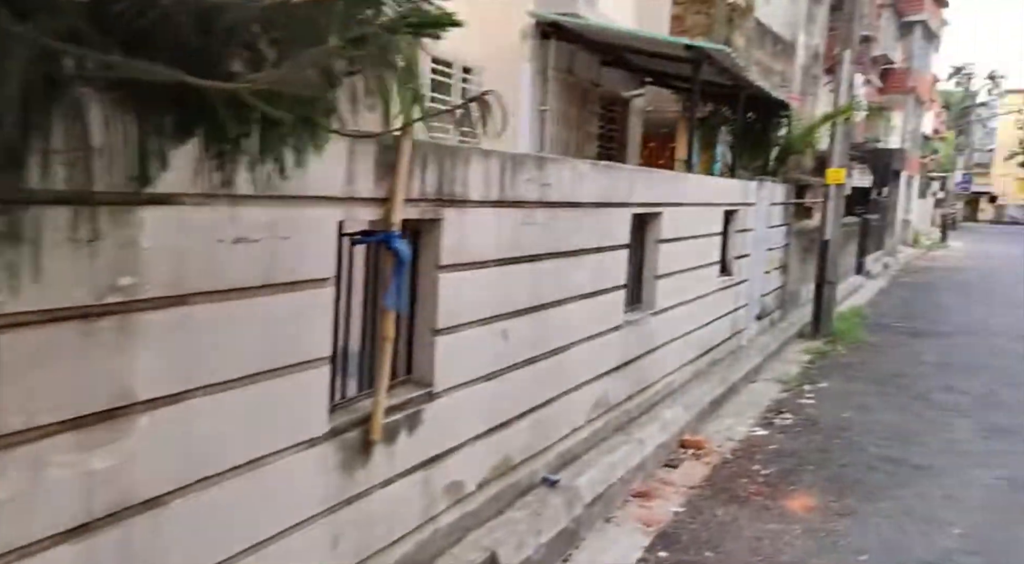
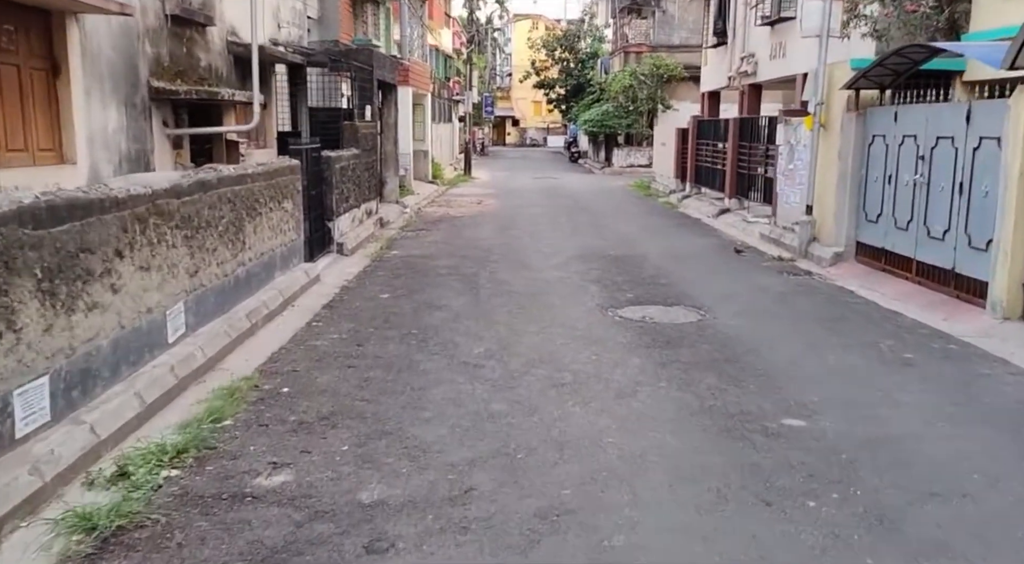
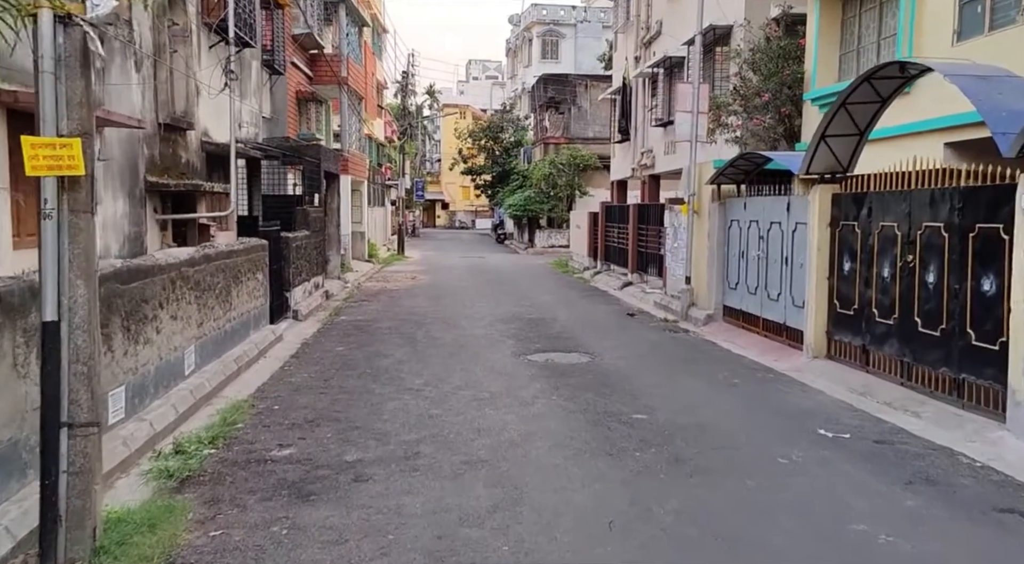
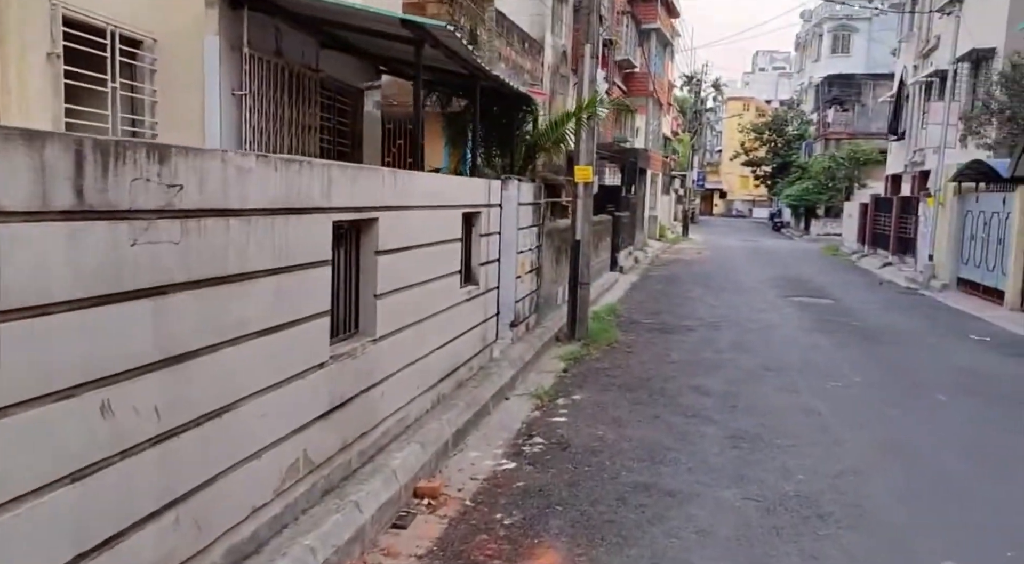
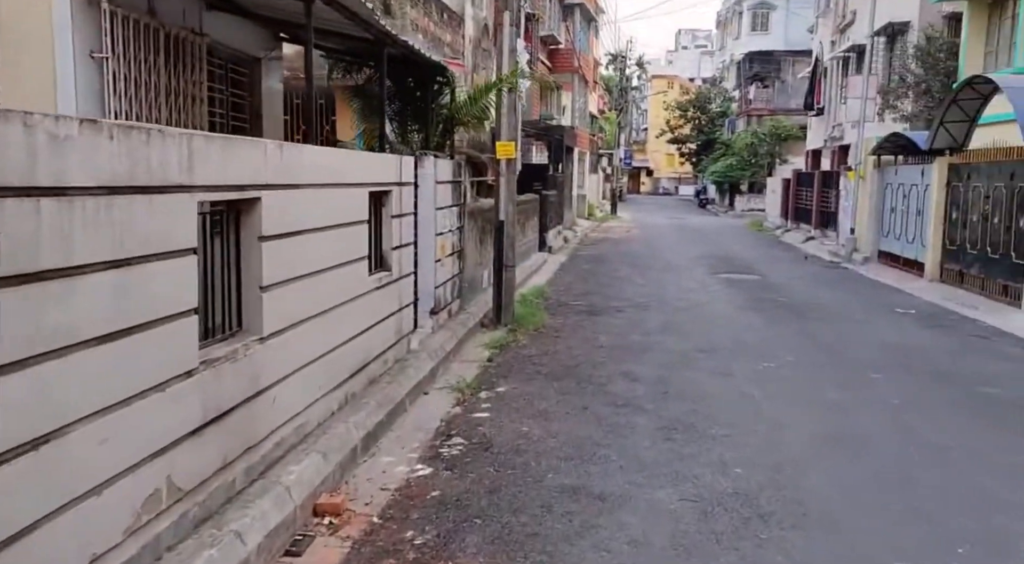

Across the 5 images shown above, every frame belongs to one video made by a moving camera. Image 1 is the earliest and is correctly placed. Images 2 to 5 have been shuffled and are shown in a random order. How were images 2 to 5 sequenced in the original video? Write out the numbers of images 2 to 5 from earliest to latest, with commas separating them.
4, 5, 3, 2
